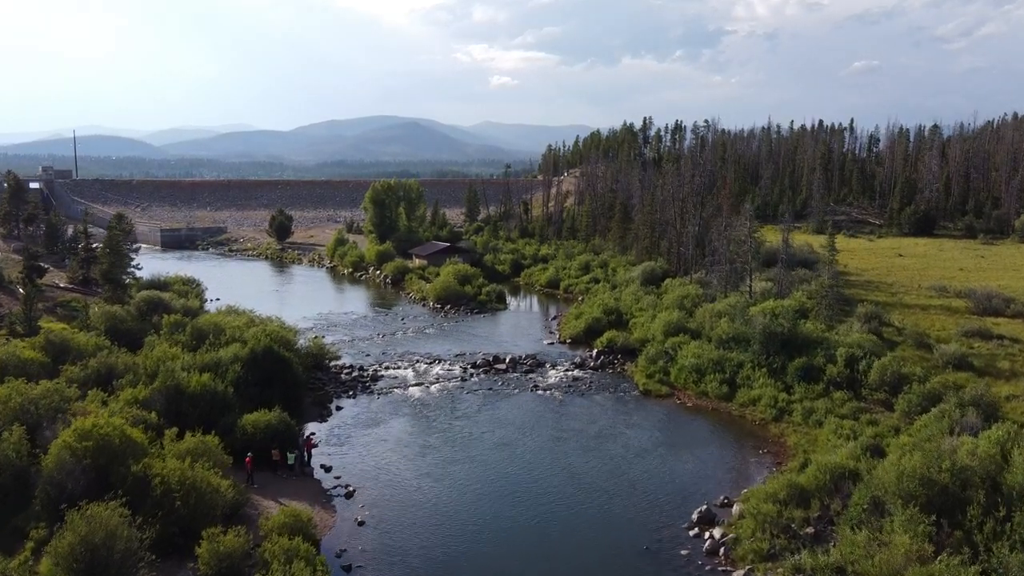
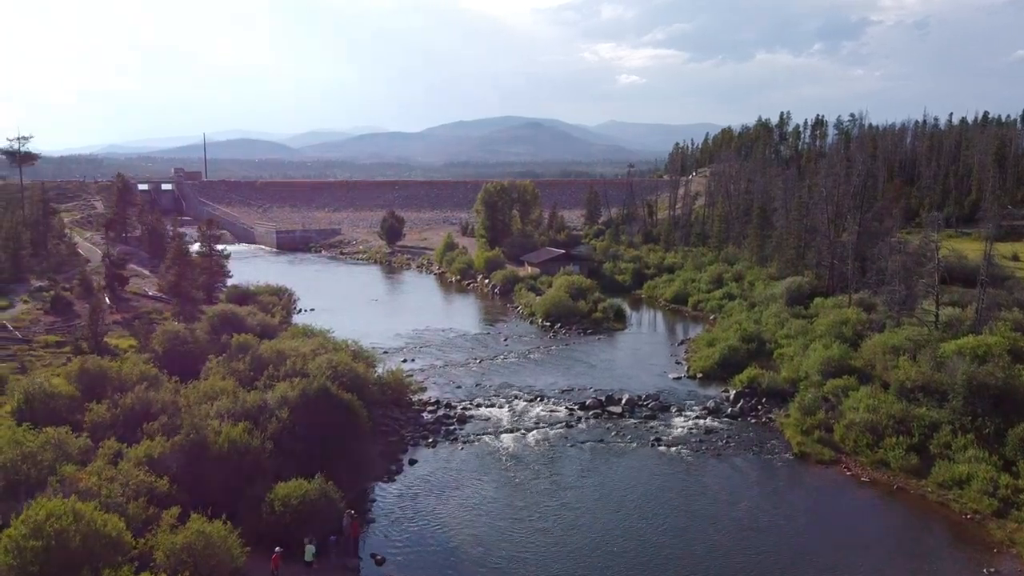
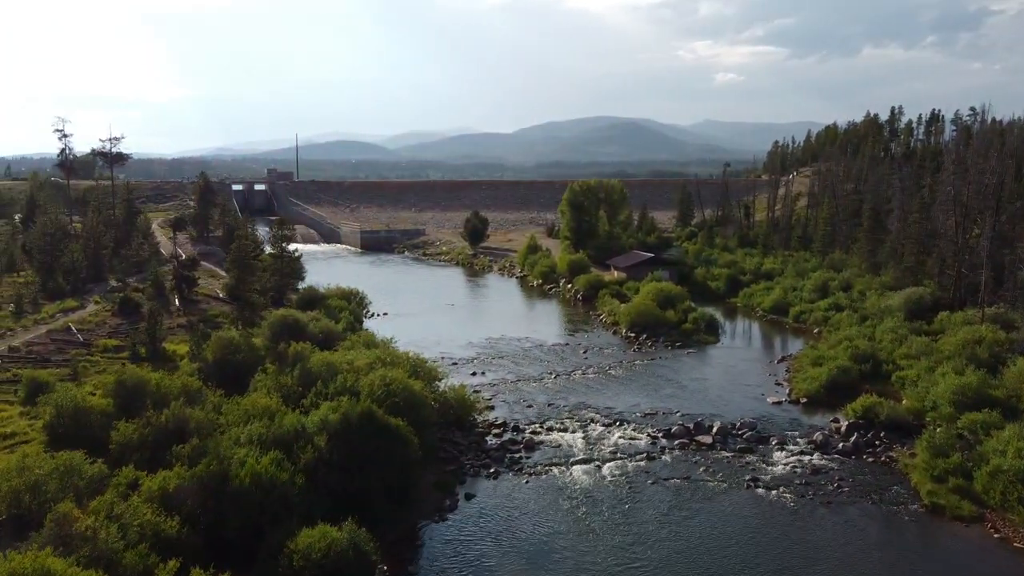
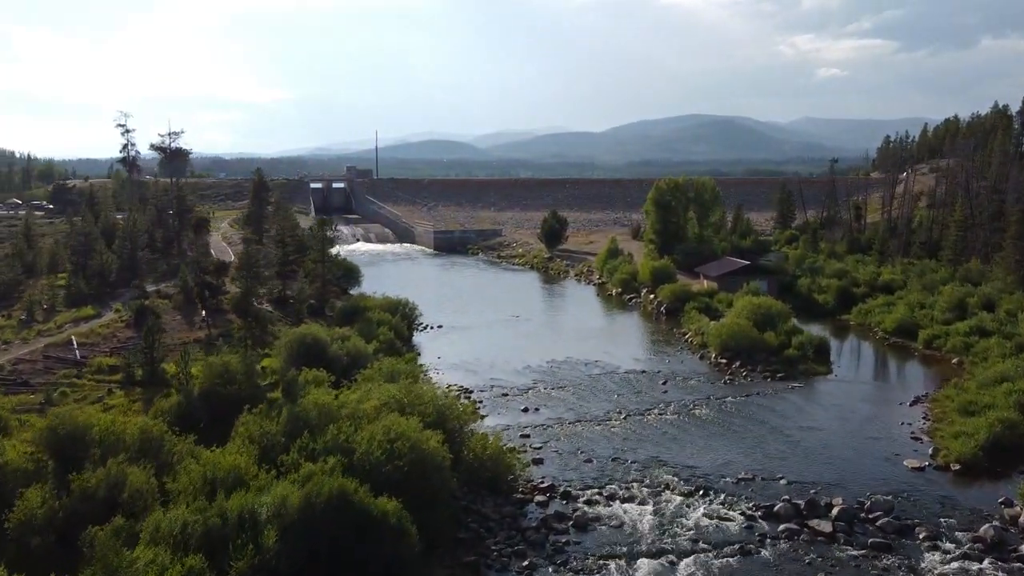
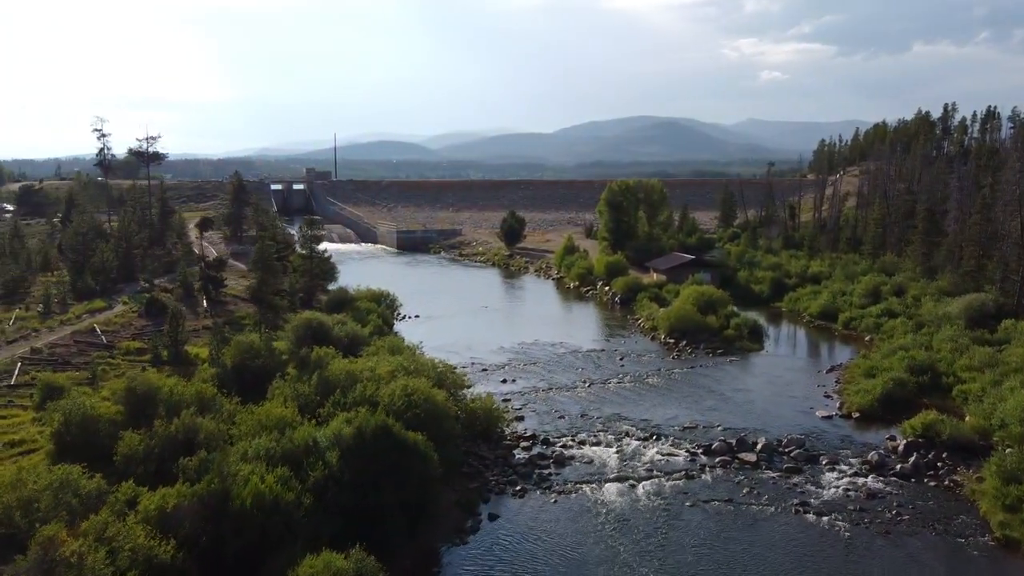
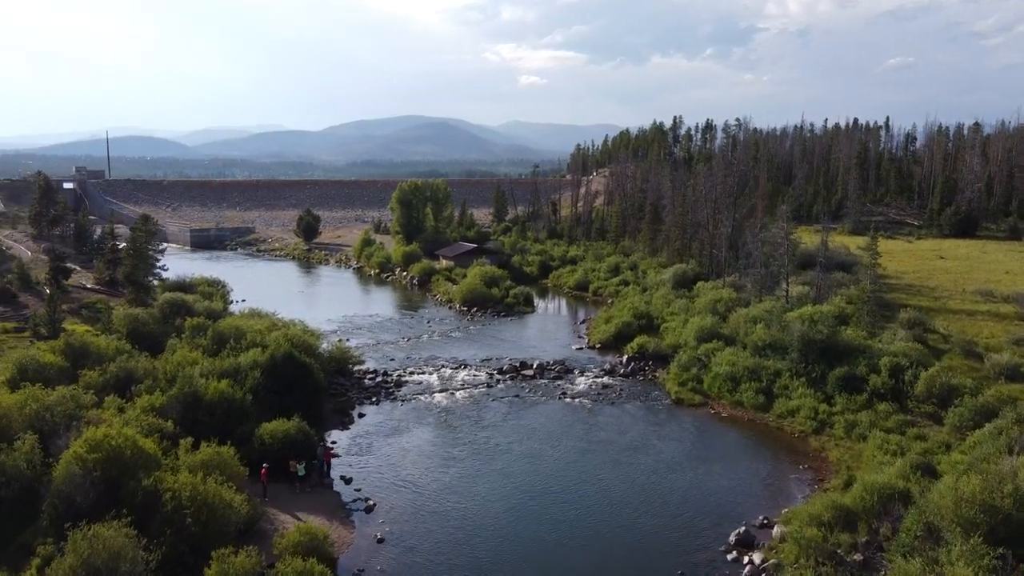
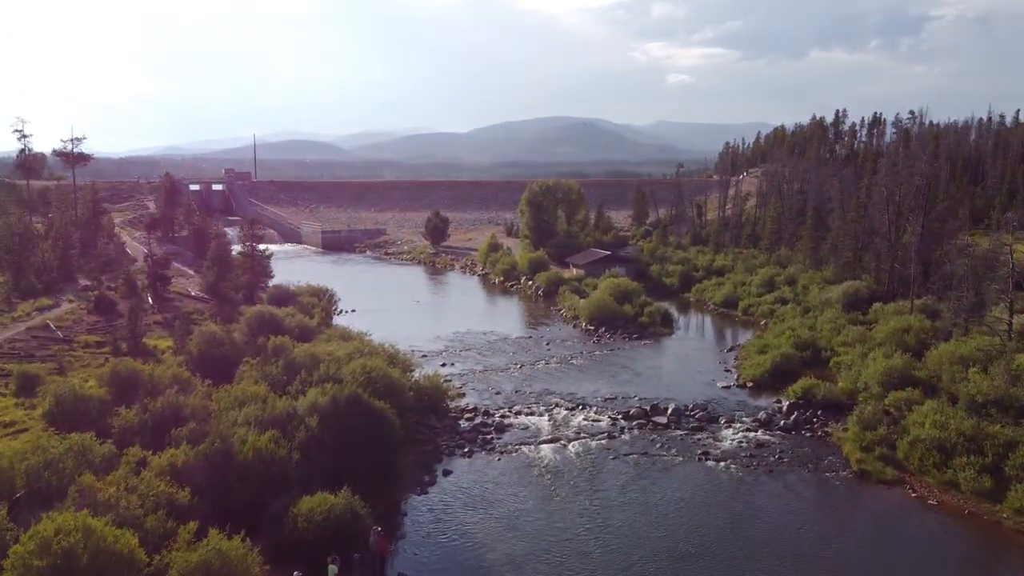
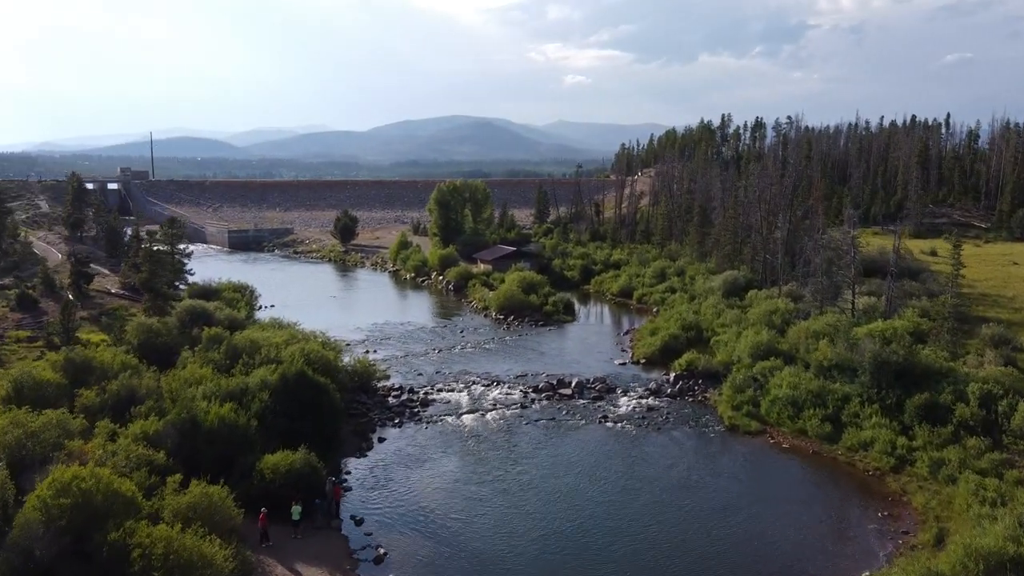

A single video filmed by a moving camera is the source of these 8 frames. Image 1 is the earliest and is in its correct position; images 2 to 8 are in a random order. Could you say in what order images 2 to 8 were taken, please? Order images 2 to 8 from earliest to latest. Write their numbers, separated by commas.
6, 8, 2, 7, 3, 5, 4
